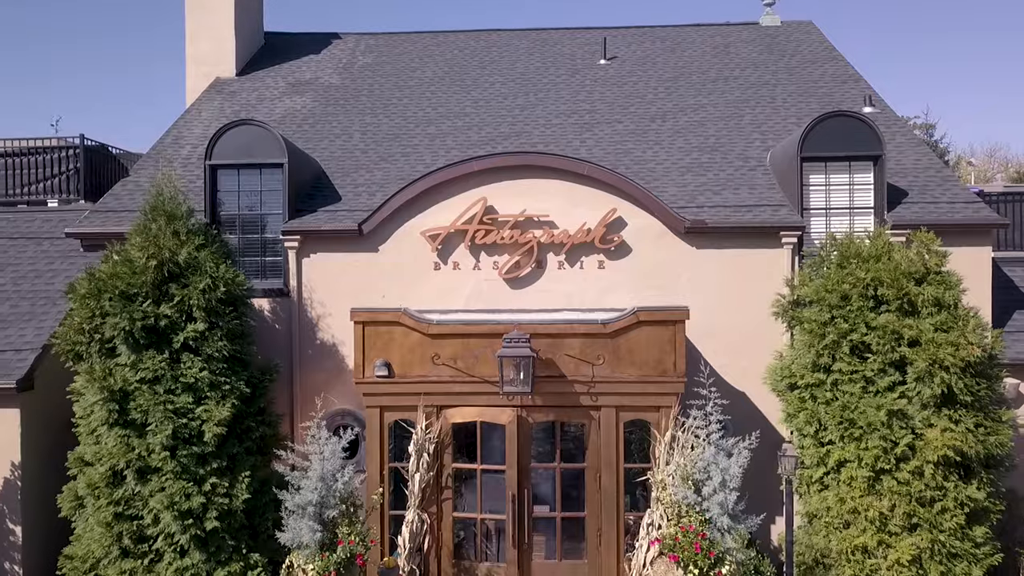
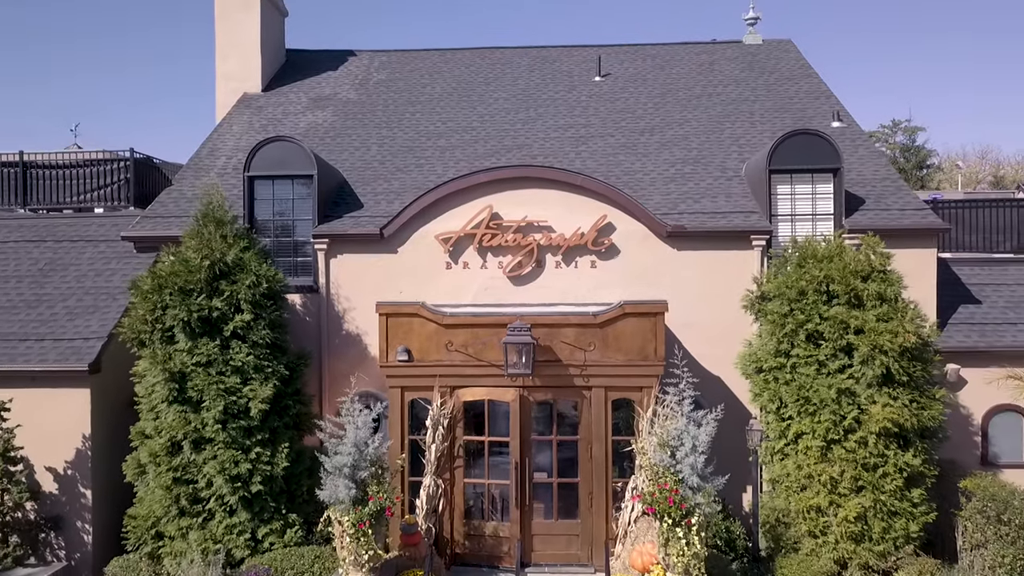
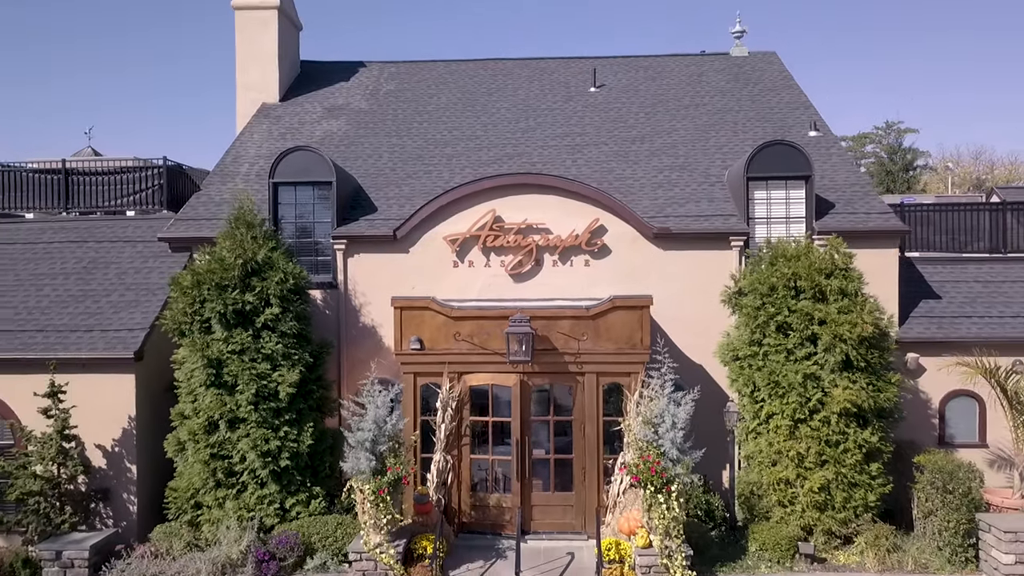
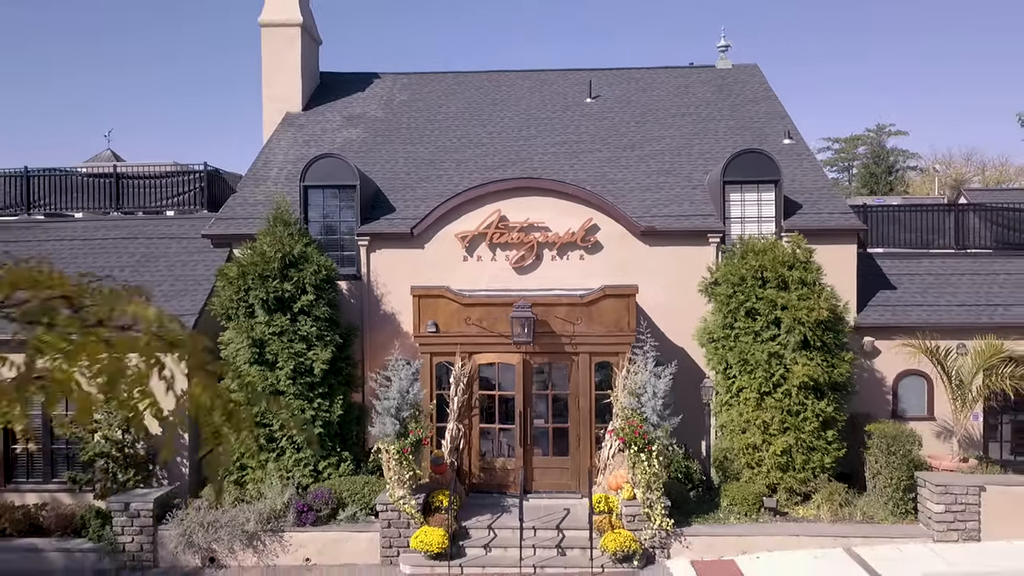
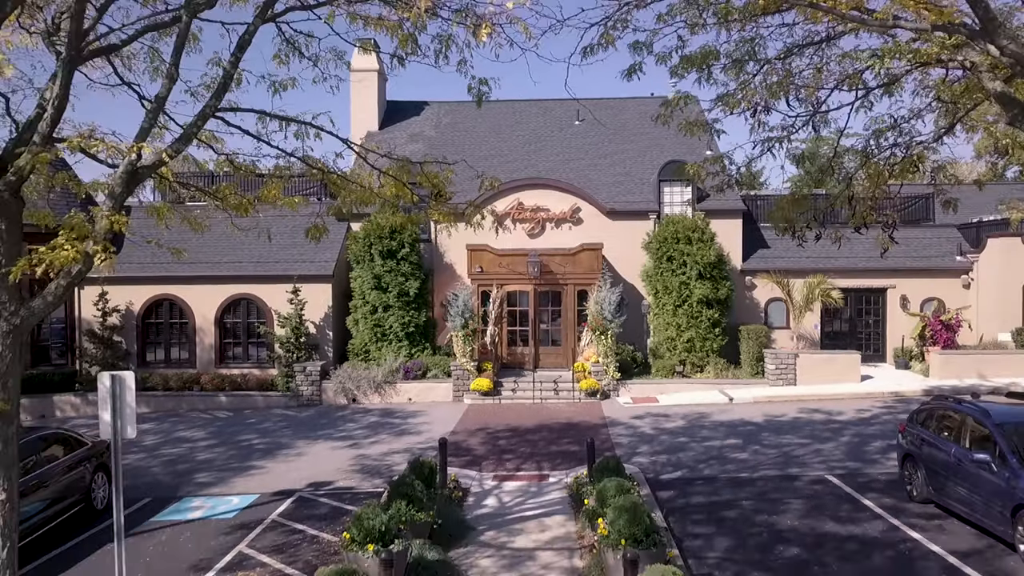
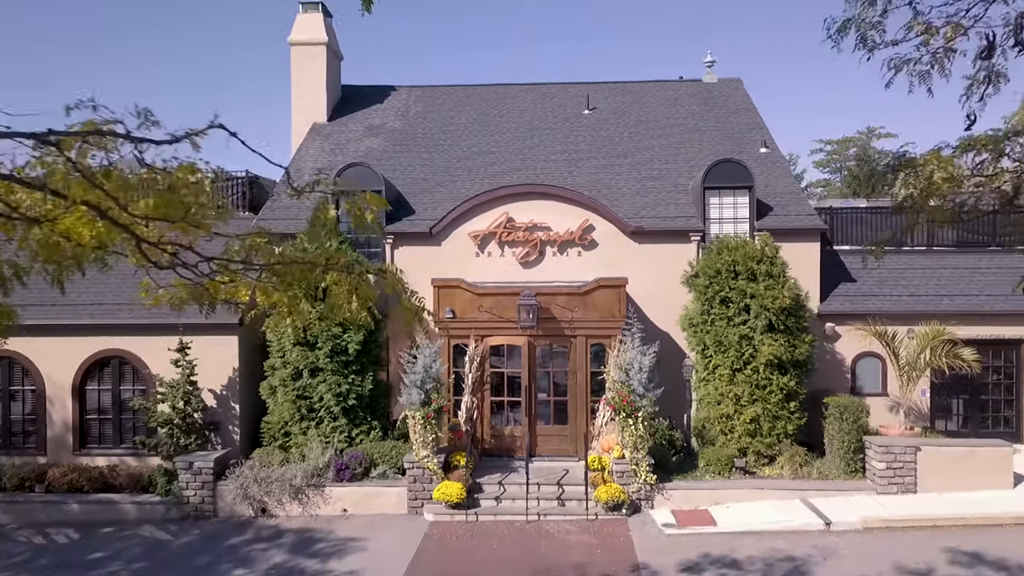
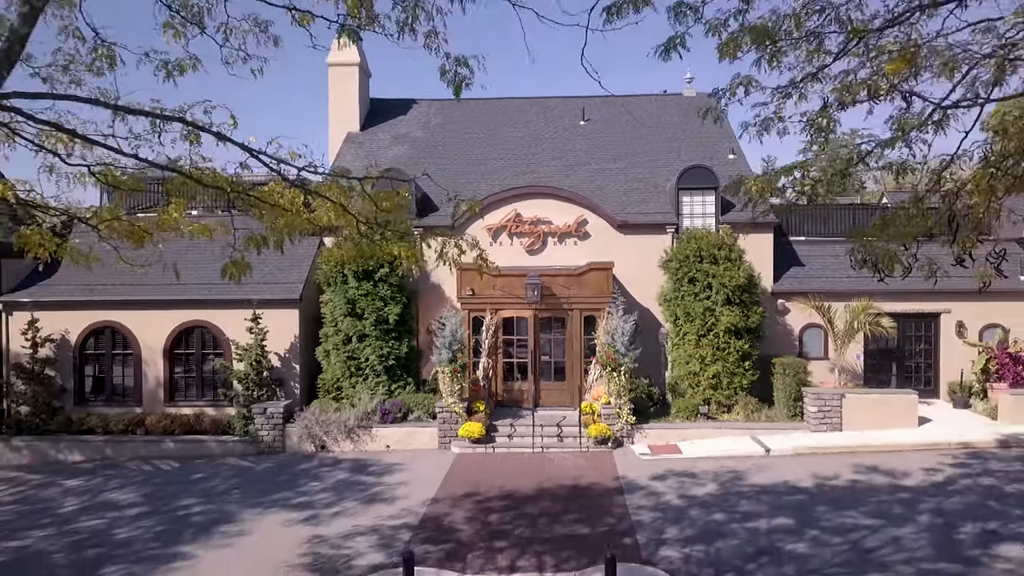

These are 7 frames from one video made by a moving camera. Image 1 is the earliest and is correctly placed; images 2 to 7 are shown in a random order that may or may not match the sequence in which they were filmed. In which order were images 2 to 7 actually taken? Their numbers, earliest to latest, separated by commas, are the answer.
2, 3, 4, 6, 7, 5
